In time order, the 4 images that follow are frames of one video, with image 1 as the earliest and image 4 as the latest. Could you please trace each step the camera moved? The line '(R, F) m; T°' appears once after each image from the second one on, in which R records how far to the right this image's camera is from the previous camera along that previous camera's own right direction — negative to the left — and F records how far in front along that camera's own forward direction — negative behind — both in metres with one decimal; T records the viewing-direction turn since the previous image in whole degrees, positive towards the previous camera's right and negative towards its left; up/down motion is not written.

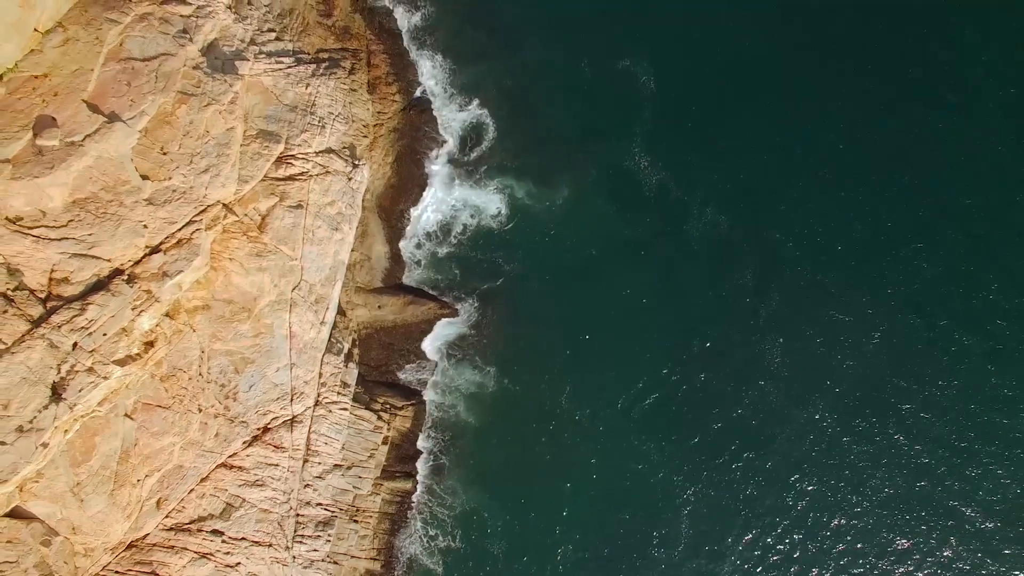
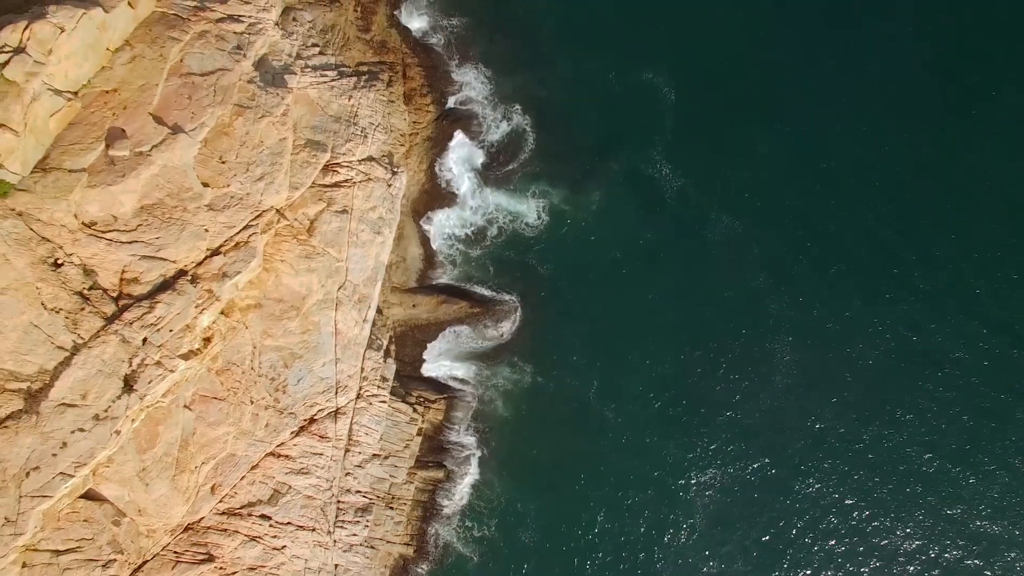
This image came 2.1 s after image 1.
(-1.7, -2.3) m; 0°
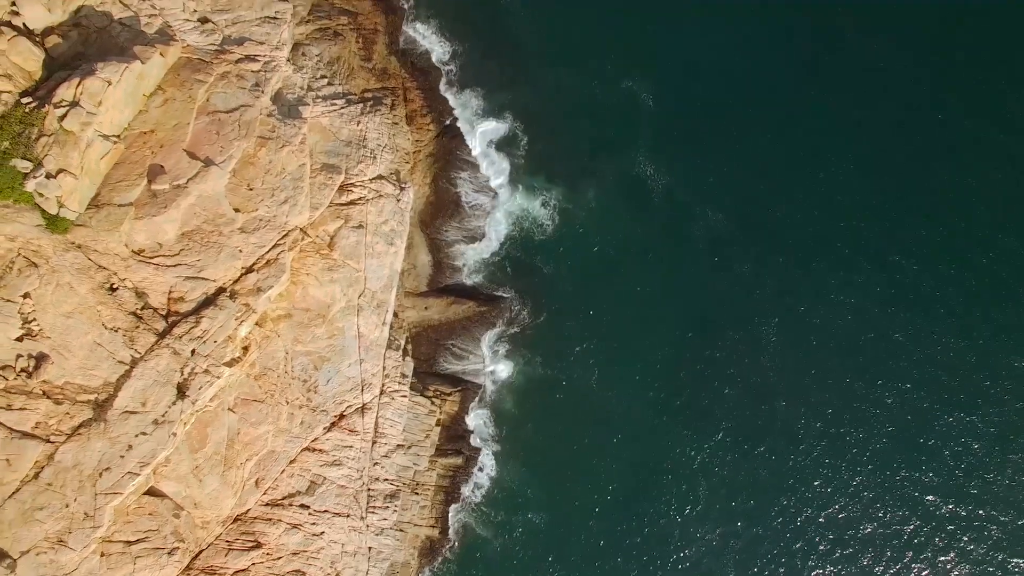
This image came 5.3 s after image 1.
(-0.2, -3.8) m; 0°
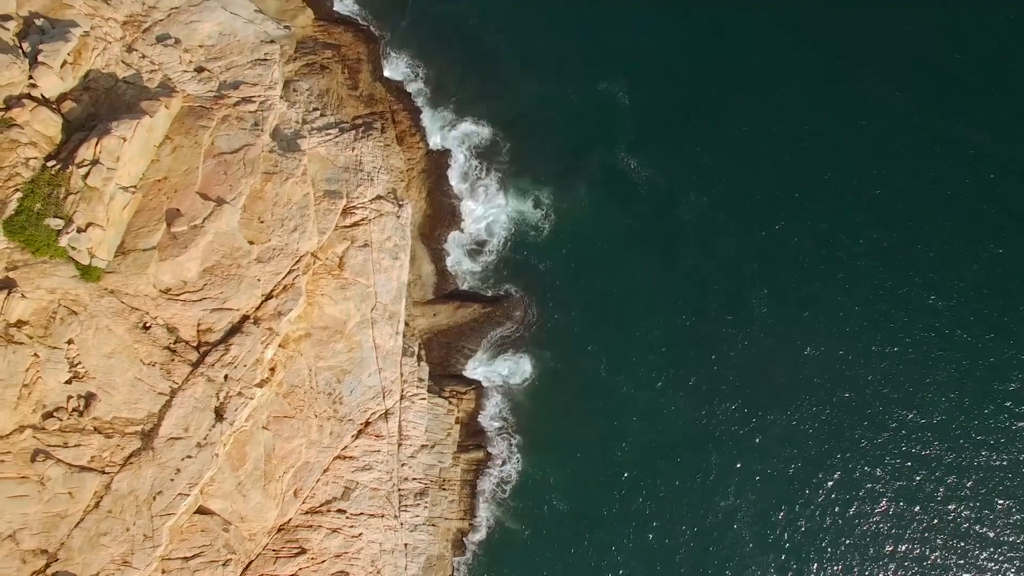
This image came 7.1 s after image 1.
(0.0, -2.7) m; 0°
